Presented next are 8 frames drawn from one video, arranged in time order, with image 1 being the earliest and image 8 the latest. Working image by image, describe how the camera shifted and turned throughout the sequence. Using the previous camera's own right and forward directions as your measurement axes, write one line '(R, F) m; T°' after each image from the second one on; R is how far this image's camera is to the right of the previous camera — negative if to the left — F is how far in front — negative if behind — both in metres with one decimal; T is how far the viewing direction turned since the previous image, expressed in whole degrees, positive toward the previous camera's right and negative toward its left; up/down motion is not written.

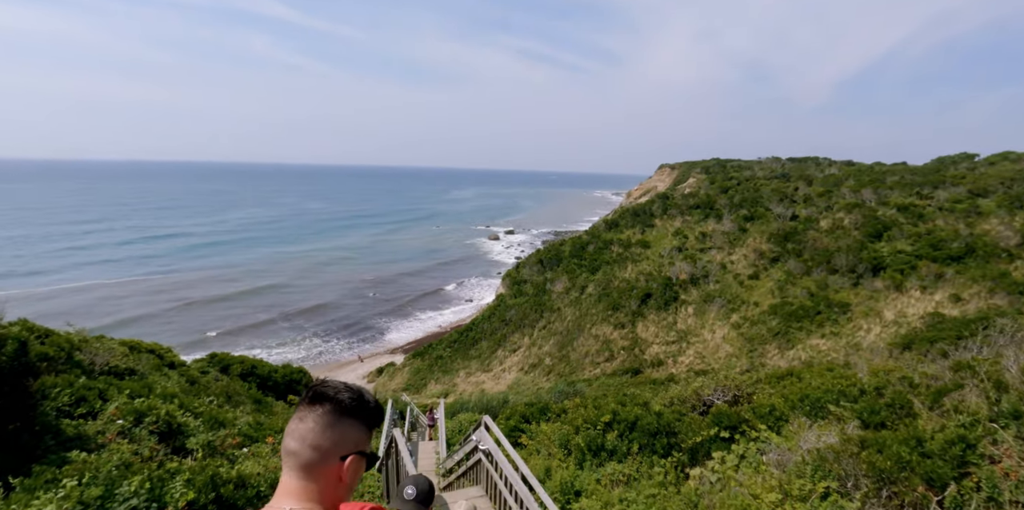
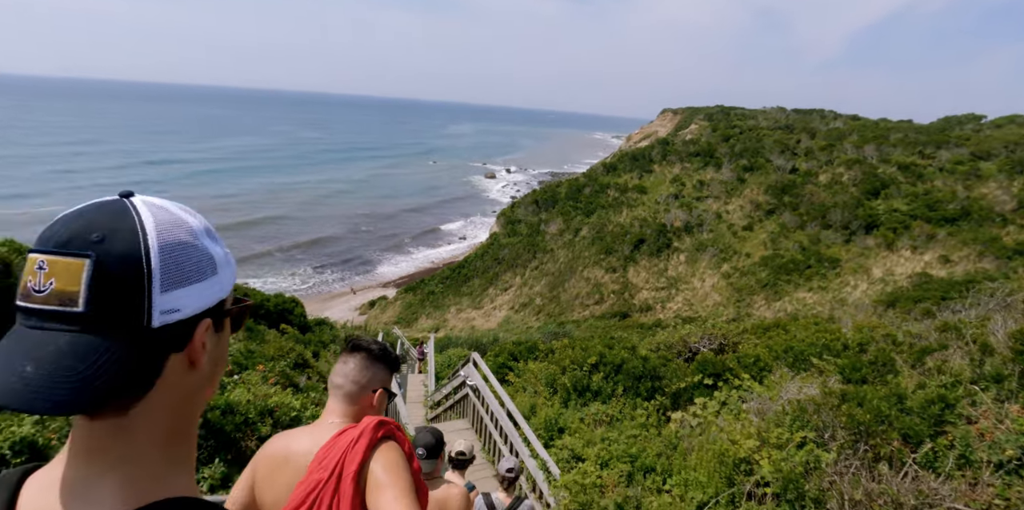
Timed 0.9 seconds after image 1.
(0.0, +0.1) m; +1°
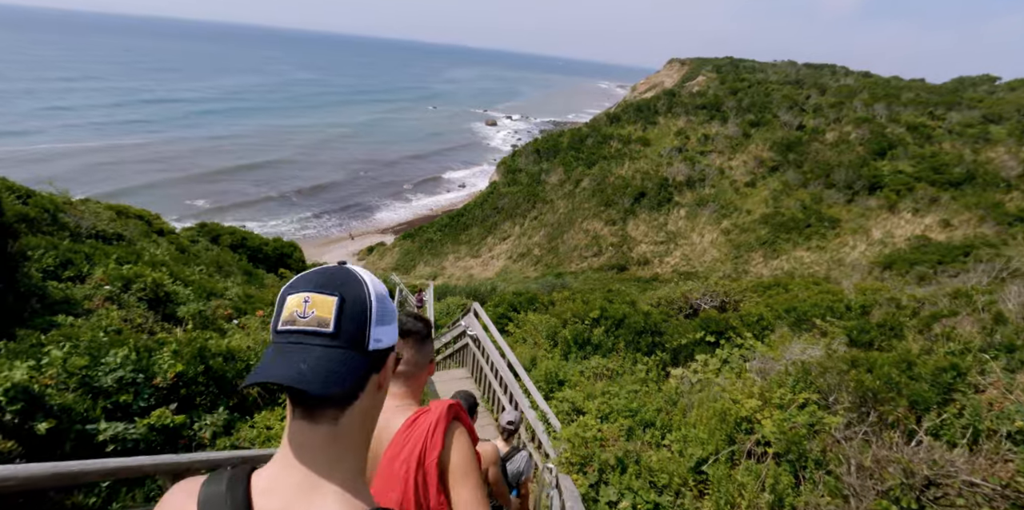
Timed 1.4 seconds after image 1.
(-0.1, +0.1) m; 0°
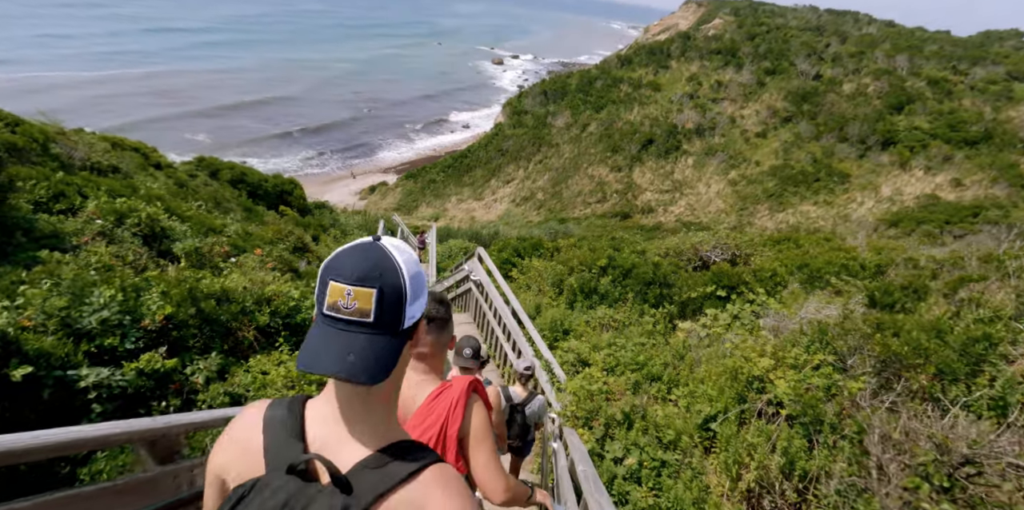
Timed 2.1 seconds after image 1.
(-0.1, +0.2) m; 0°
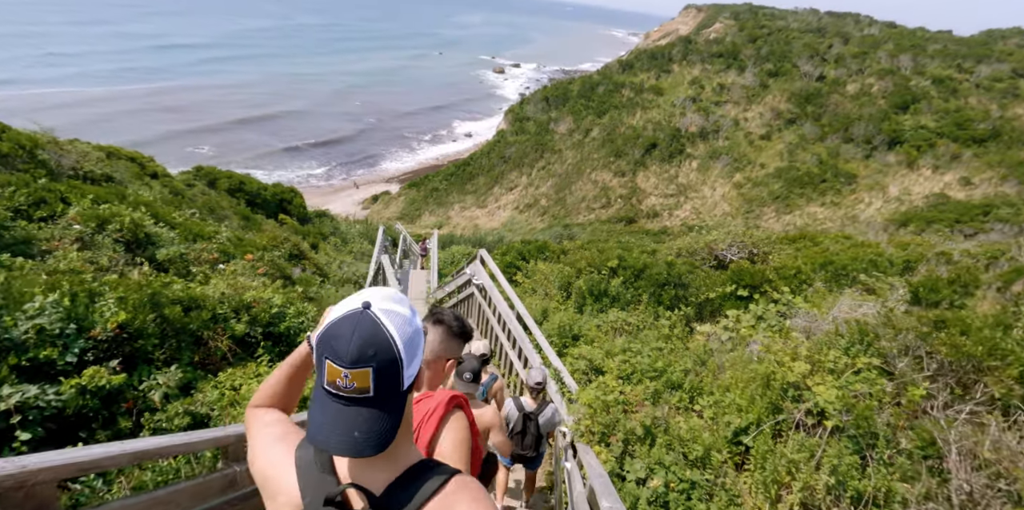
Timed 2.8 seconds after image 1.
(0.0, +0.4) m; 0°
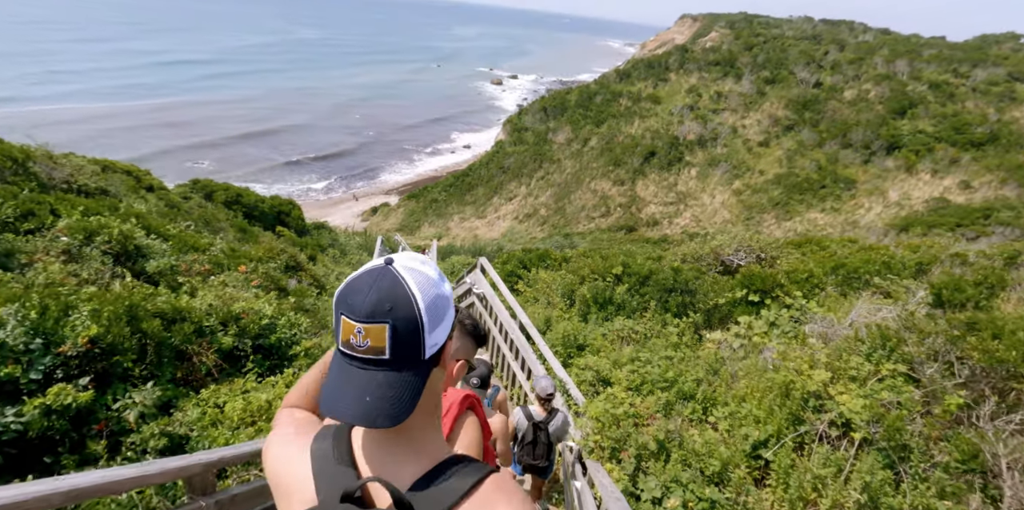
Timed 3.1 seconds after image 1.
(0.0, +0.2) m; 0°
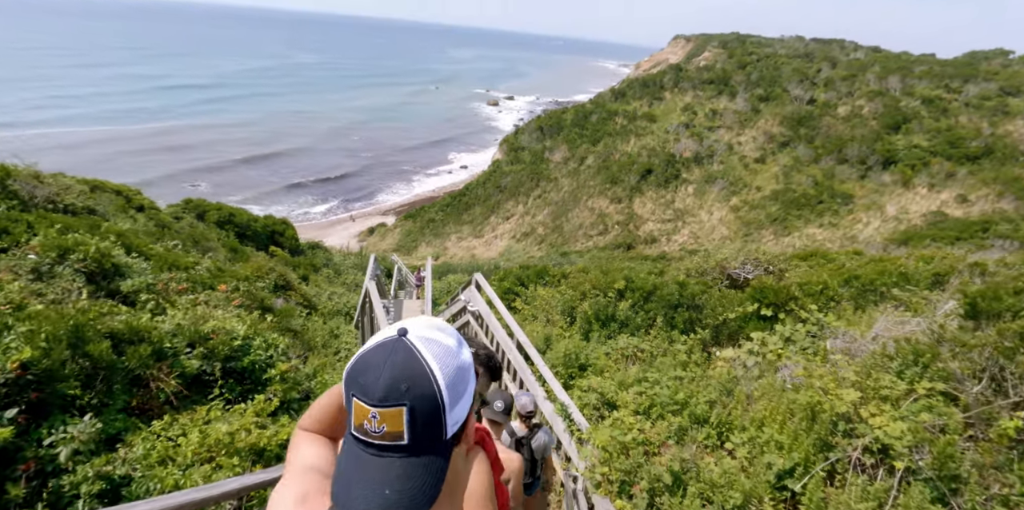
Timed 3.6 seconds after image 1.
(0.0, +0.3) m; 0°
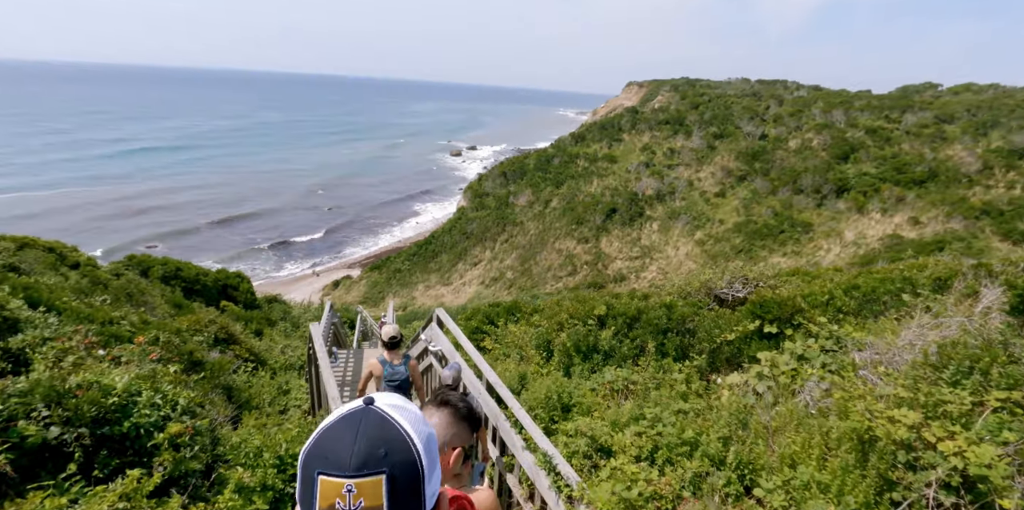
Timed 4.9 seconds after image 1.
(+0.1, +0.7) m; +3°
